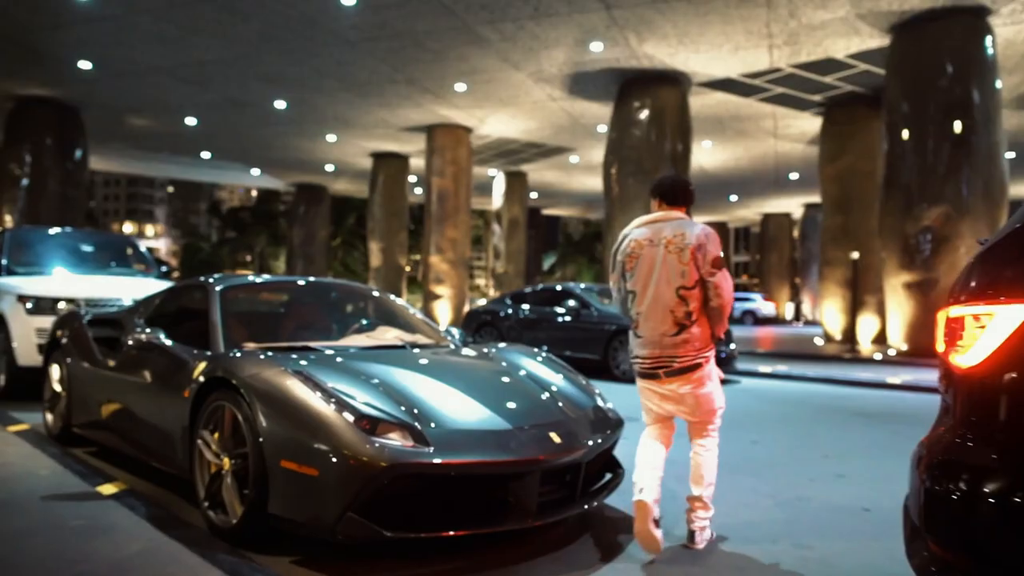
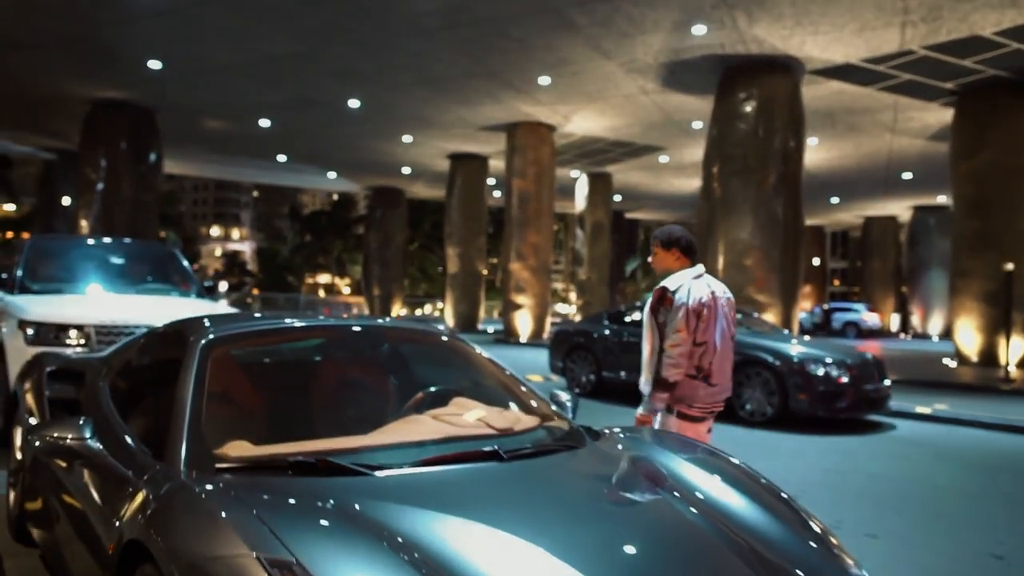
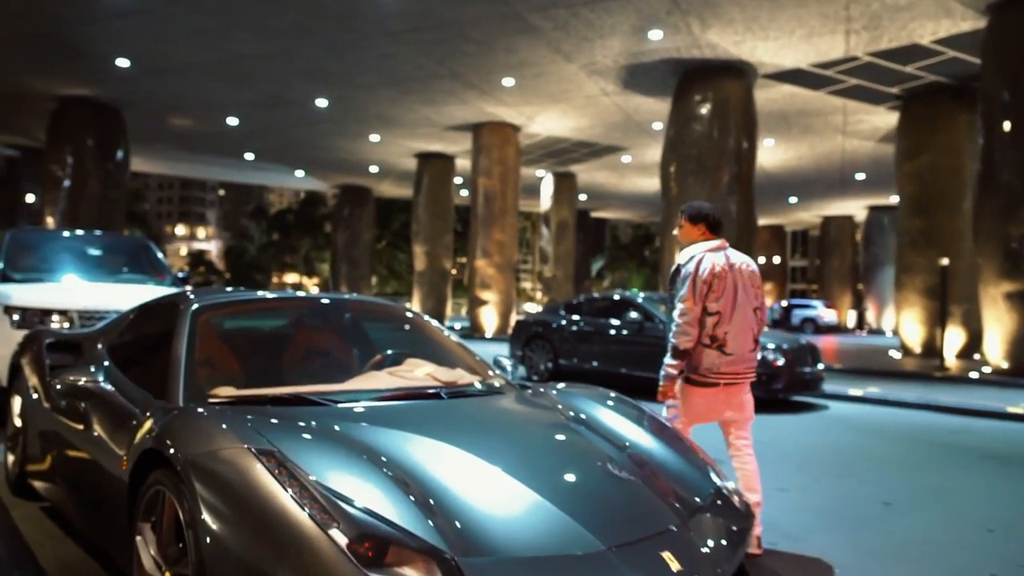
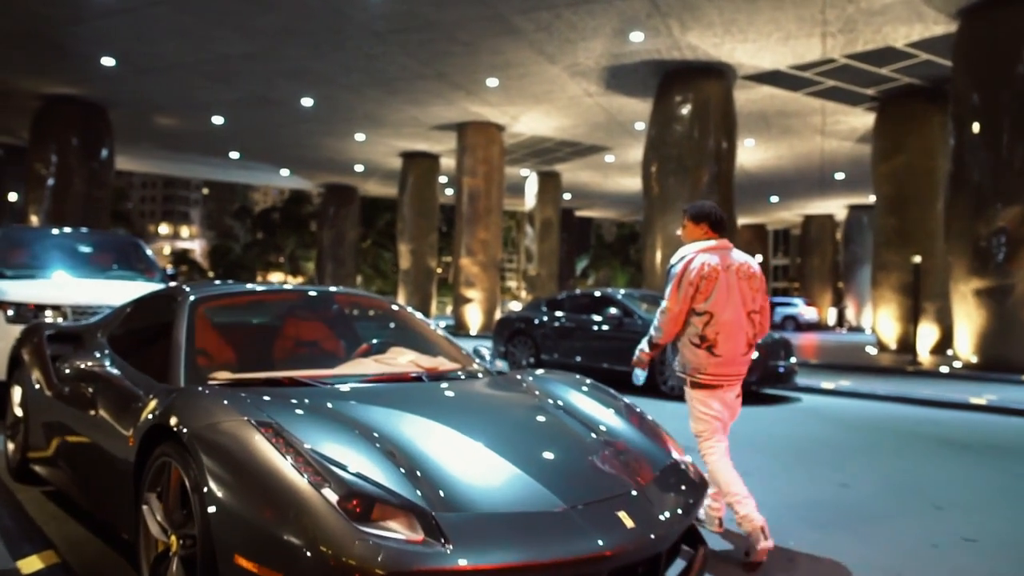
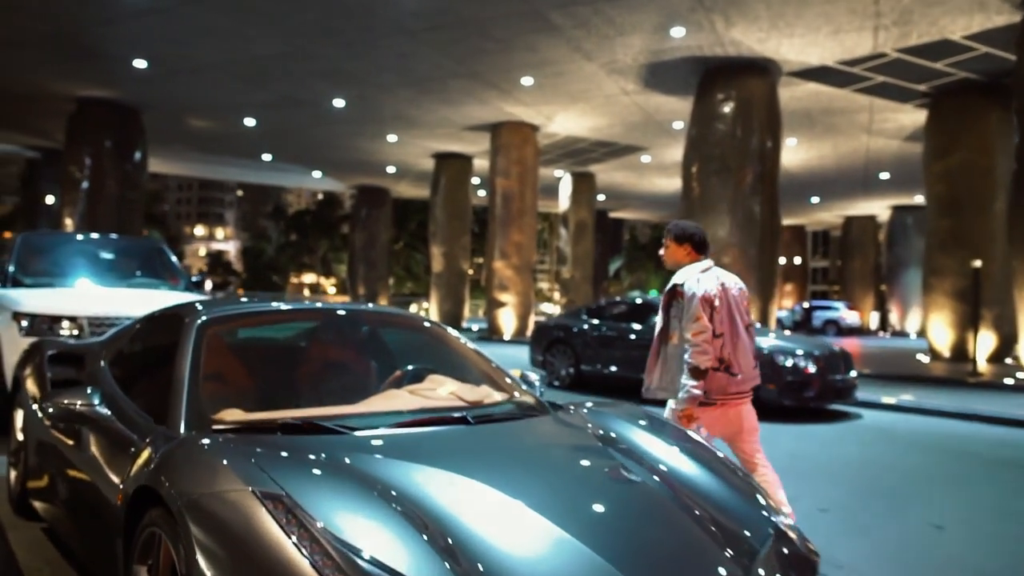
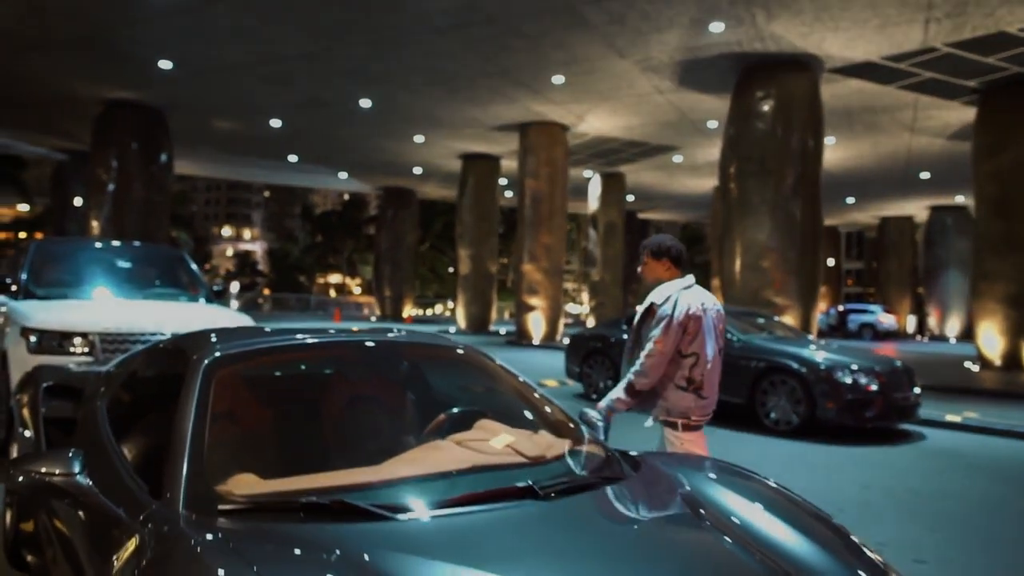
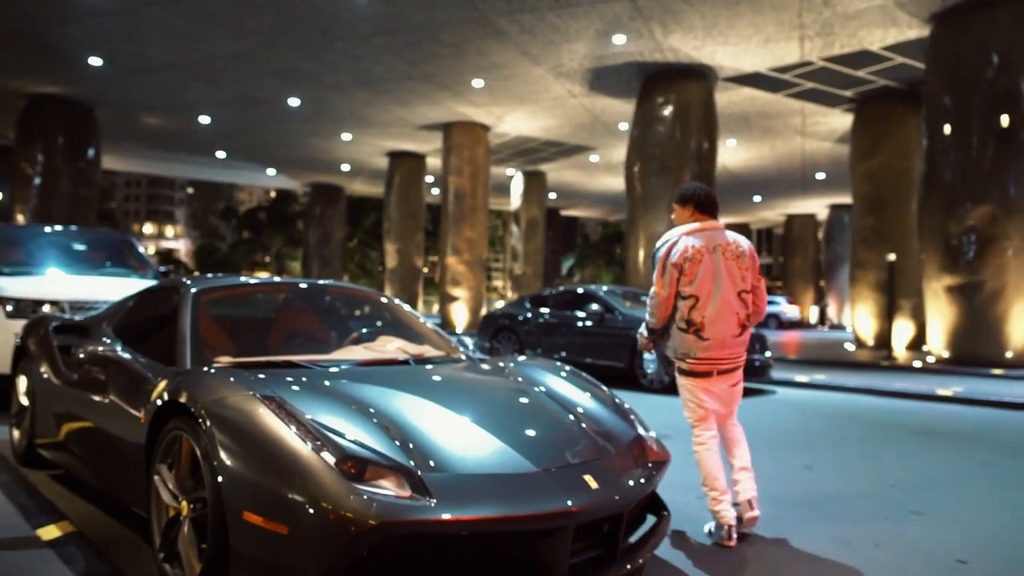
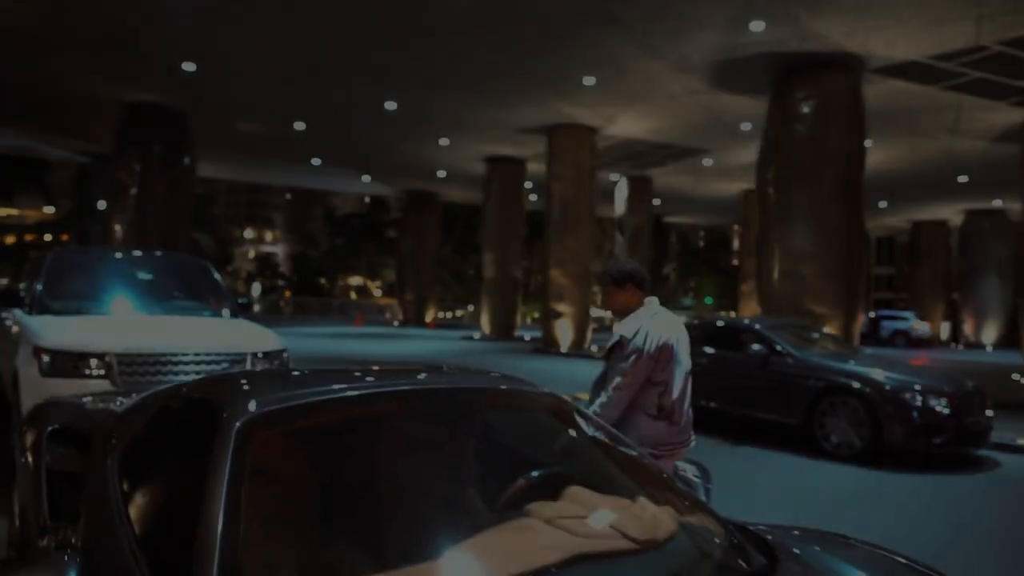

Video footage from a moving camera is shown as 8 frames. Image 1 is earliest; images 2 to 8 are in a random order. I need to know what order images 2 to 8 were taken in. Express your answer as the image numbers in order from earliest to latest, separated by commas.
7, 4, 3, 5, 2, 6, 8
